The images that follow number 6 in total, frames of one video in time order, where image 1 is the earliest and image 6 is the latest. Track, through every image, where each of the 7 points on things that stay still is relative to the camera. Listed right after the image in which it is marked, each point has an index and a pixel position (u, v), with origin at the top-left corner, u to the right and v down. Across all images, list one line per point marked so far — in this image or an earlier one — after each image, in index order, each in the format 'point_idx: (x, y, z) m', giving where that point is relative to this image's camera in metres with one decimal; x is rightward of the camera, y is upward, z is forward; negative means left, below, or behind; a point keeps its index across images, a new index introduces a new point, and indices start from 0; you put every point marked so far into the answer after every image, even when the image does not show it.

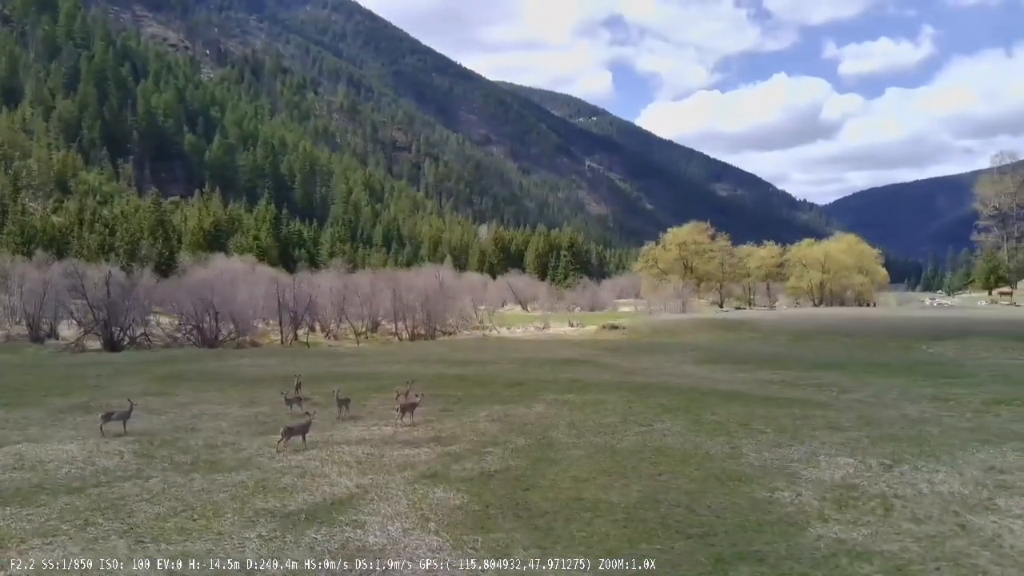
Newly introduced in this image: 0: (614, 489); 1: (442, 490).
0: (+2.0, -4.0, +16.9) m
1: (-1.3, -4.0, +16.9) m
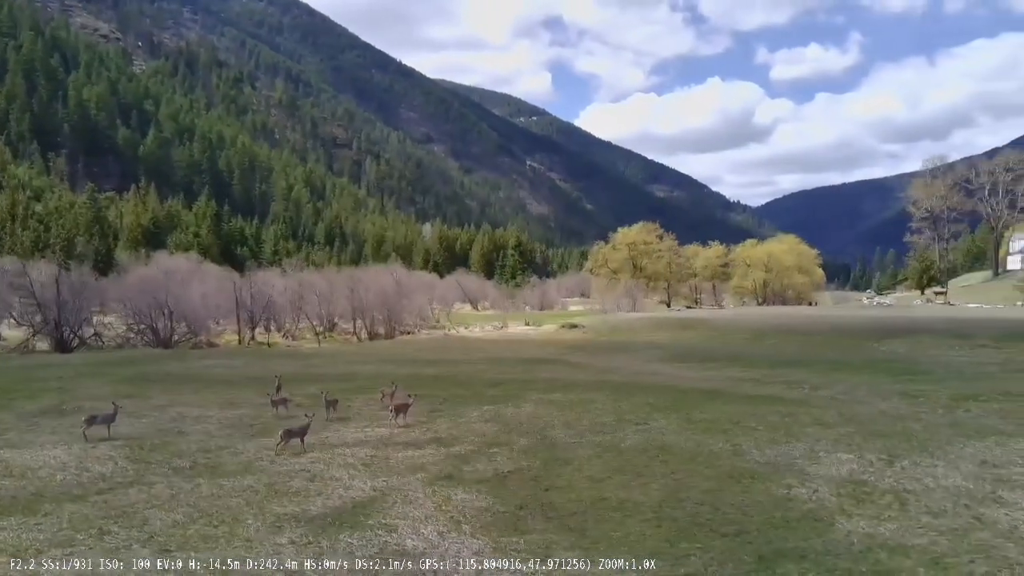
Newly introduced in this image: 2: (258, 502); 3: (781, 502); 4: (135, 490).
0: (+2.4, -4.0, +17.0) m
1: (-0.9, -4.0, +16.7) m
2: (-4.9, -4.1, +16.4) m
3: (+5.2, -4.1, +16.2) m
4: (-7.5, -4.0, +17.0) m
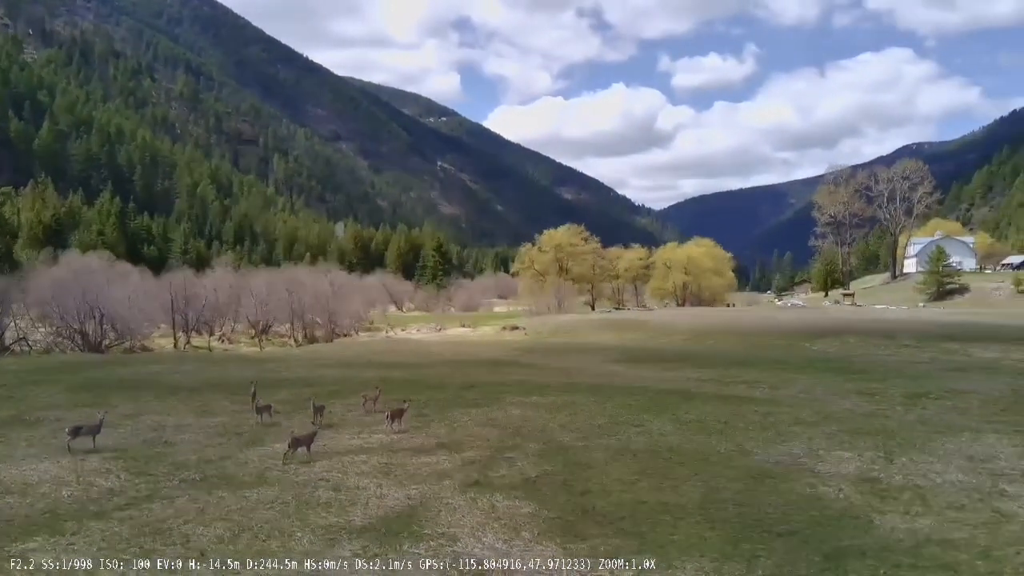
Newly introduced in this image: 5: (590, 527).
0: (+3.2, -4.1, +17.2) m
1: (-0.1, -4.1, +16.6) m
2: (-4.1, -4.2, +15.8) m
3: (+6.0, -4.2, +16.7) m
4: (-6.7, -4.1, +16.1) m
5: (+1.3, -4.2, +14.8) m
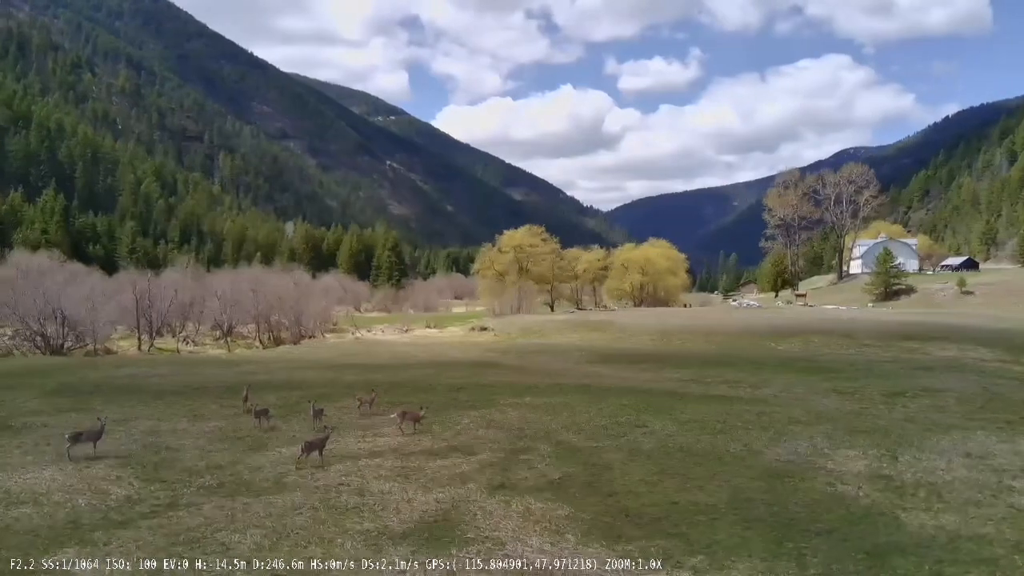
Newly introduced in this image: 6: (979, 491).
0: (+3.7, -4.2, +17.4) m
1: (+0.5, -4.2, +16.6) m
2: (-3.4, -4.3, +15.6) m
3: (+6.6, -4.3, +17.0) m
4: (-6.1, -4.2, +15.7) m
5: (+2.0, -4.2, +14.8) m
6: (+10.0, -4.3, +18.1) m
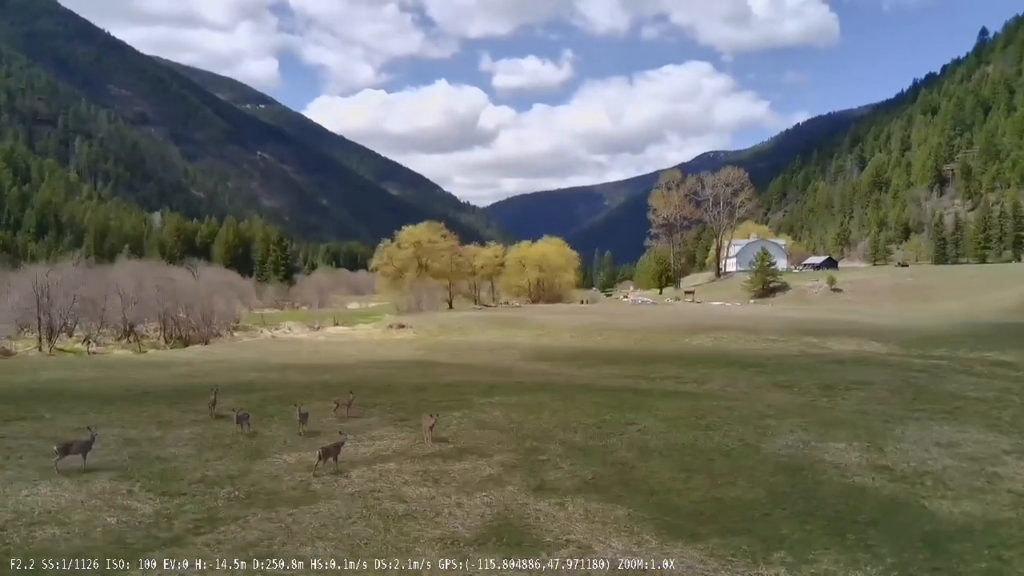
0: (+4.5, -4.2, +17.9) m
1: (+1.5, -4.2, +16.6) m
2: (-2.3, -4.3, +15.1) m
3: (+7.4, -4.3, +18.0) m
4: (-4.9, -4.2, +14.9) m
5: (+3.2, -4.3, +15.2) m
6: (+10.7, -4.4, +19.5) m
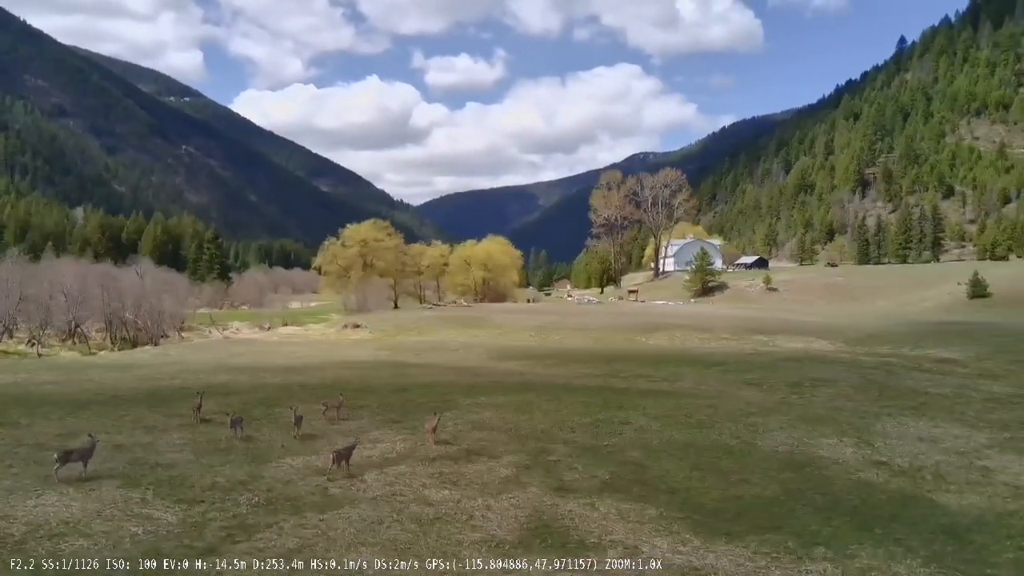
0: (+5.0, -4.2, +18.3) m
1: (+2.0, -4.2, +16.8) m
2: (-1.6, -4.3, +15.0) m
3: (+7.8, -4.3, +18.6) m
4: (-4.2, -4.2, +14.5) m
5: (+3.9, -4.3, +15.4) m
6: (+11.0, -4.4, +20.3) m
